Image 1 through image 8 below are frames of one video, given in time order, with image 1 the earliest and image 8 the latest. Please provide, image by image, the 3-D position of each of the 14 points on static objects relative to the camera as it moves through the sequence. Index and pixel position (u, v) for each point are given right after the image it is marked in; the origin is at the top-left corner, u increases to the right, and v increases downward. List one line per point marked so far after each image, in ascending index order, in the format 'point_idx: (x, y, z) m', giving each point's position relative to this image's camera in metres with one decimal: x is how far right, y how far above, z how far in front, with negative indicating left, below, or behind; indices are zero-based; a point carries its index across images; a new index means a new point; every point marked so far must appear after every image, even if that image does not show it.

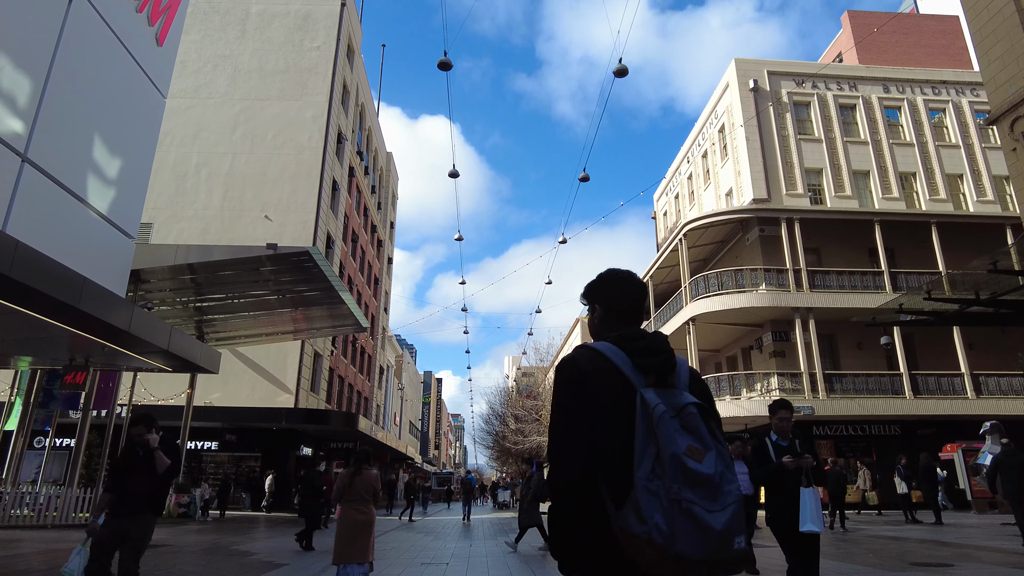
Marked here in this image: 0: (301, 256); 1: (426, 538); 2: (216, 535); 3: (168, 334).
0: (-5.3, +0.8, +16.0) m
1: (-2.1, -5.9, +15.1) m
2: (-7.1, -6.0, +15.3) m
3: (-6.7, -0.8, +12.3) m
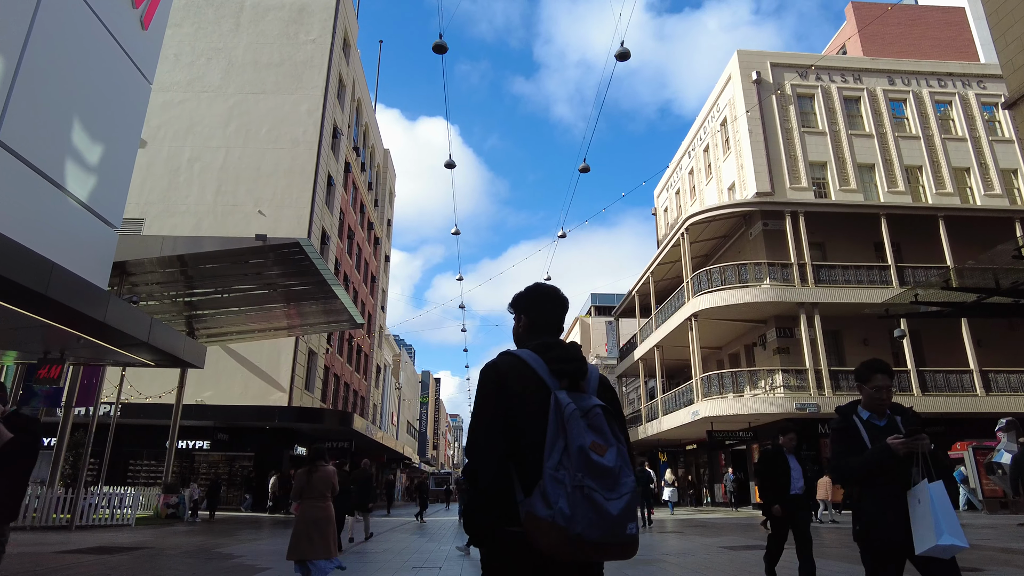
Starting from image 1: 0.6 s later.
0: (-5.4, +1.0, +15.4) m
1: (-2.1, -5.8, +14.6) m
2: (-7.2, -5.8, +14.8) m
3: (-6.8, -0.7, +11.8) m
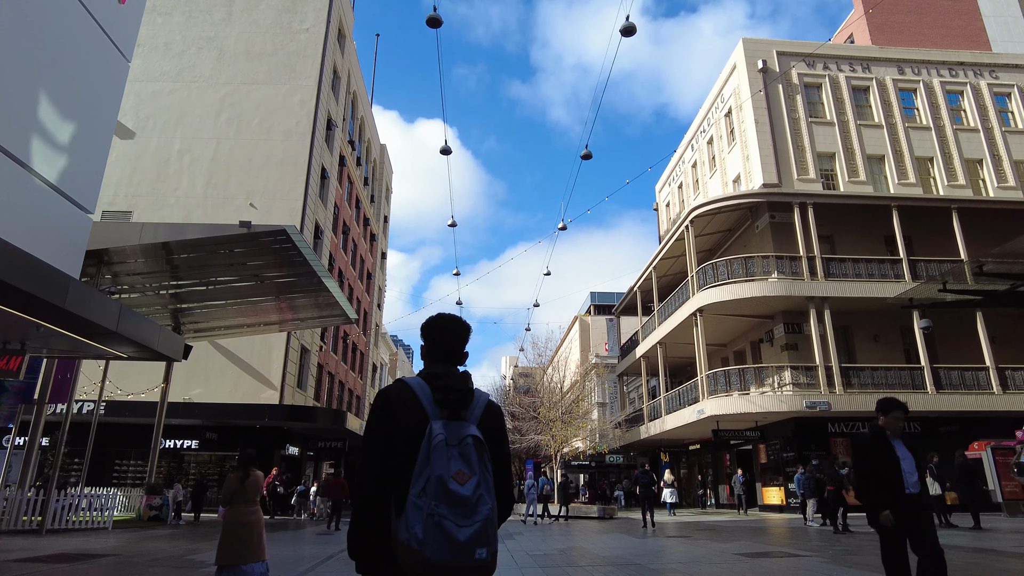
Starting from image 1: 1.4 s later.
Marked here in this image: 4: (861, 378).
0: (-5.4, +1.2, +14.7) m
1: (-2.1, -5.5, +13.8) m
2: (-7.2, -5.6, +14.0) m
3: (-6.8, -0.4, +11.0) m
4: (+10.9, -2.8, +19.8) m
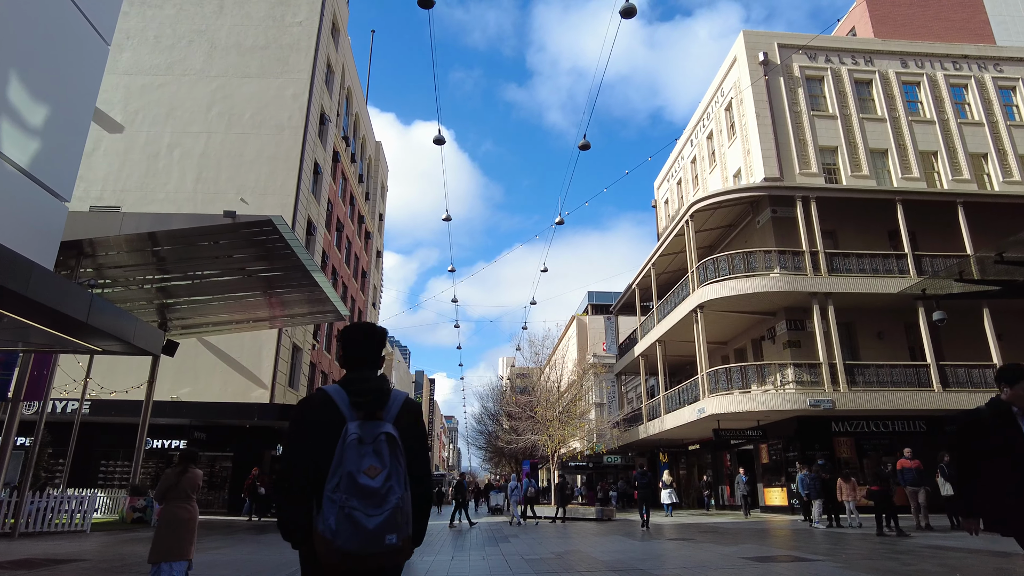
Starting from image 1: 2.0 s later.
0: (-5.5, +1.3, +14.1) m
1: (-2.2, -5.4, +13.3) m
2: (-7.3, -5.4, +13.4) m
3: (-6.9, -0.3, +10.4) m
4: (+10.7, -2.7, +19.4) m
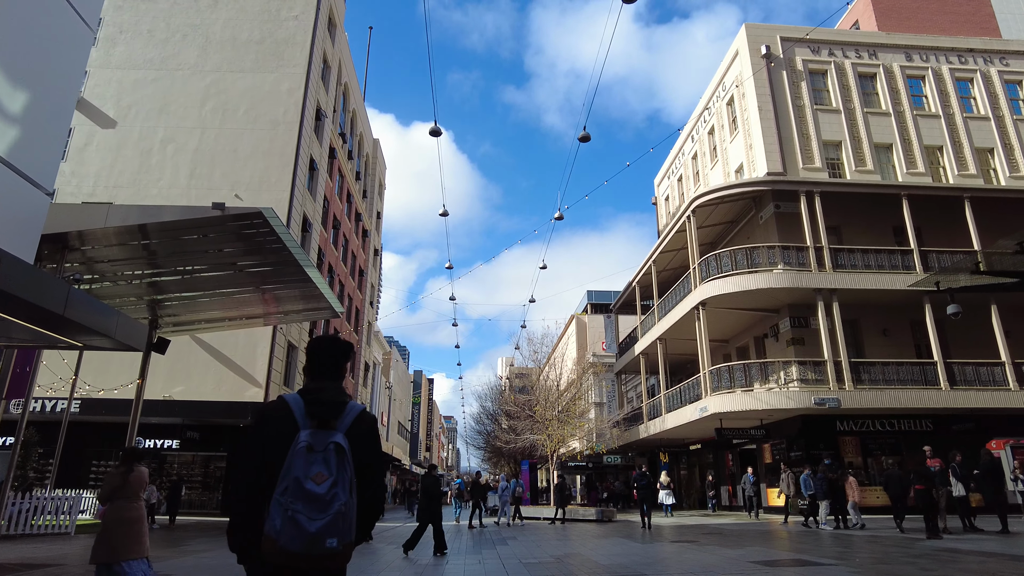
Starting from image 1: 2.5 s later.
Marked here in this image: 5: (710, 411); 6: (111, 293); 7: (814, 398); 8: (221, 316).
0: (-5.6, +1.5, +13.7) m
1: (-2.3, -5.3, +12.9) m
2: (-7.4, -5.3, +13.0) m
3: (-6.9, -0.2, +10.0) m
4: (+10.7, -2.5, +19.0) m
5: (+6.2, -3.8, +19.9) m
6: (-10.7, -0.1, +17.0) m
7: (+8.7, -3.2, +18.4) m
8: (-9.1, -0.9, +20.0) m
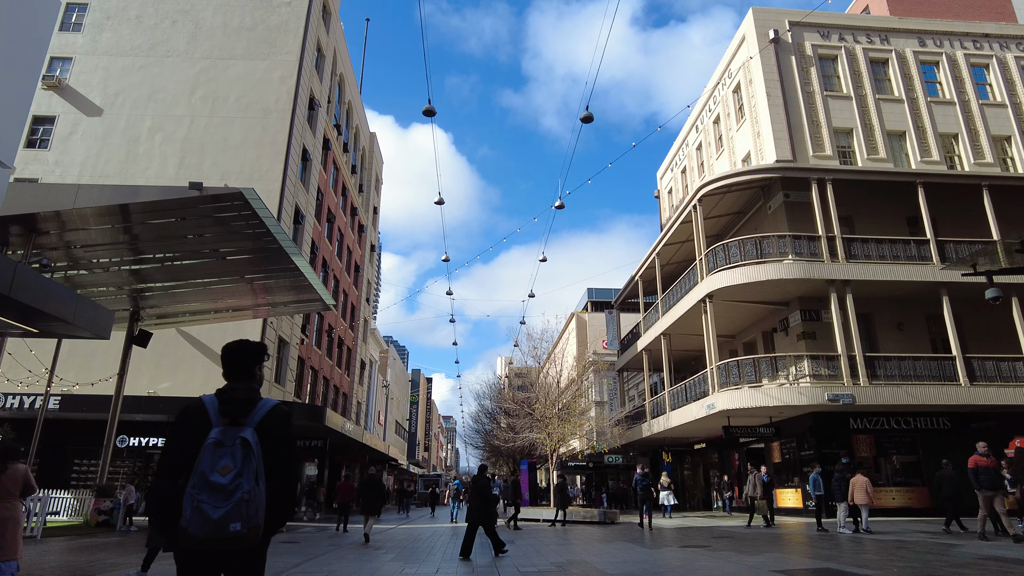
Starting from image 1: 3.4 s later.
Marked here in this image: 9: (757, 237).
0: (-5.6, +1.7, +12.8) m
1: (-2.3, -5.0, +12.0) m
2: (-7.4, -5.0, +12.1) m
3: (-7.0, +0.1, +9.1) m
4: (+10.6, -2.3, +18.1) m
5: (+6.1, -3.6, +19.0) m
6: (-10.8, +0.2, +16.2) m
7: (+8.7, -2.9, +17.5) m
8: (-9.2, -0.6, +19.1) m
9: (+7.5, +1.6, +19.5) m
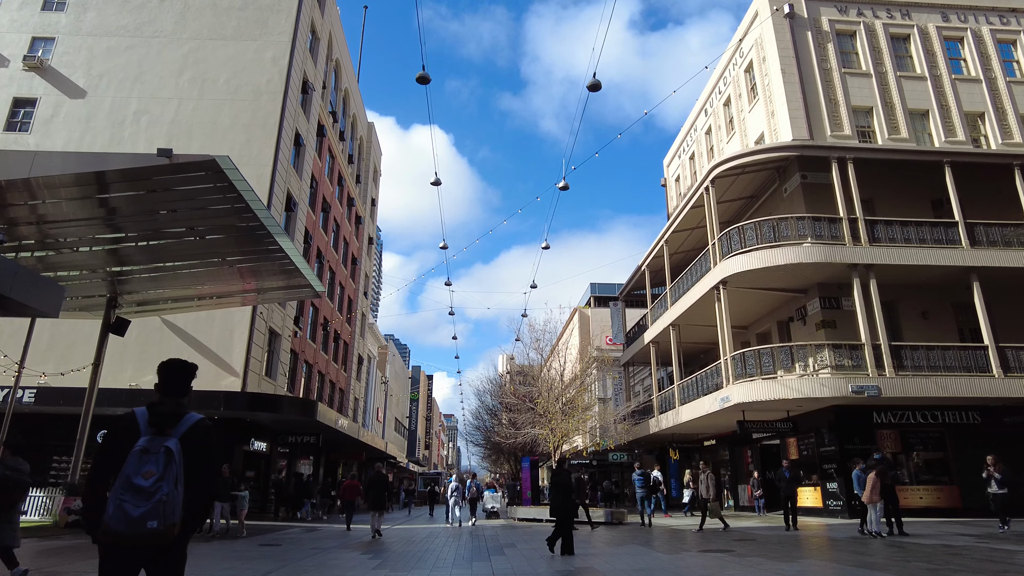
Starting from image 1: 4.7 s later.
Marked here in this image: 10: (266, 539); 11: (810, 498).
0: (-5.6, +2.1, +11.7) m
1: (-2.3, -4.6, +10.9) m
2: (-7.4, -4.6, +11.0) m
3: (-7.0, +0.5, +8.0) m
4: (+10.7, -1.9, +16.9) m
5: (+6.2, -3.2, +17.8) m
6: (-10.7, +0.6, +15.0) m
7: (+8.7, -2.5, +16.4) m
8: (-9.1, -0.2, +18.0) m
9: (+7.5, +2.0, +18.3) m
10: (-5.2, -5.3, +13.4) m
11: (+8.7, -6.1, +18.5) m
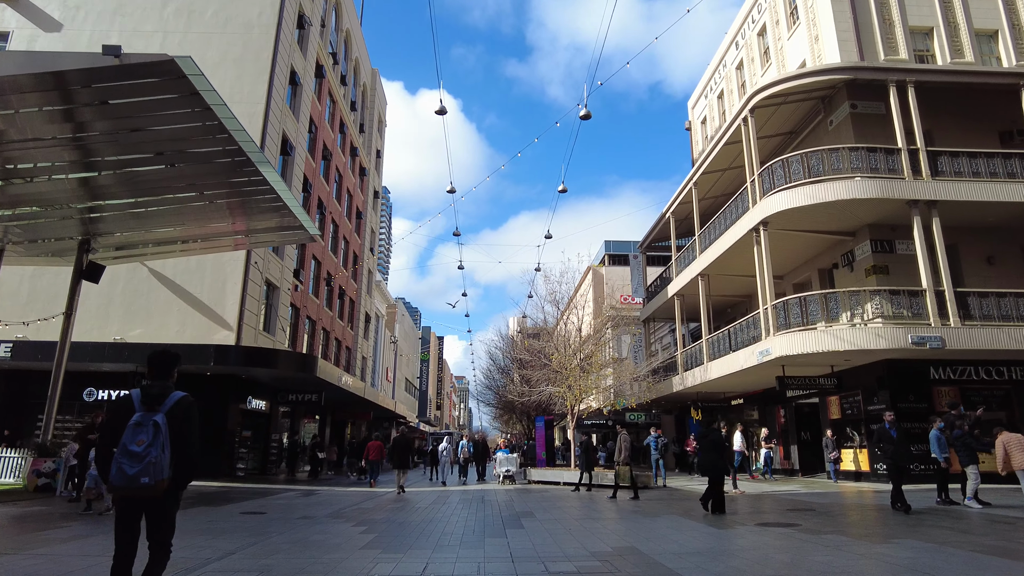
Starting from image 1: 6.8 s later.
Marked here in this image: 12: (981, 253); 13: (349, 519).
0: (-5.3, +3.2, +9.8) m
1: (-2.0, -3.5, +9.3) m
2: (-7.1, -3.6, +9.5) m
3: (-6.8, +1.4, +6.2) m
4: (+11.0, -0.5, +15.0) m
5: (+6.5, -1.7, +16.1) m
6: (-10.4, +1.8, +13.3) m
7: (+9.1, -1.1, +14.5) m
8: (-8.7, +1.3, +16.3) m
9: (+7.9, +3.5, +16.2) m
10: (-4.9, -4.1, +11.9) m
11: (+9.1, -4.6, +16.9) m
12: (+12.4, +0.9, +16.8) m
13: (-2.8, -3.9, +10.9) m
